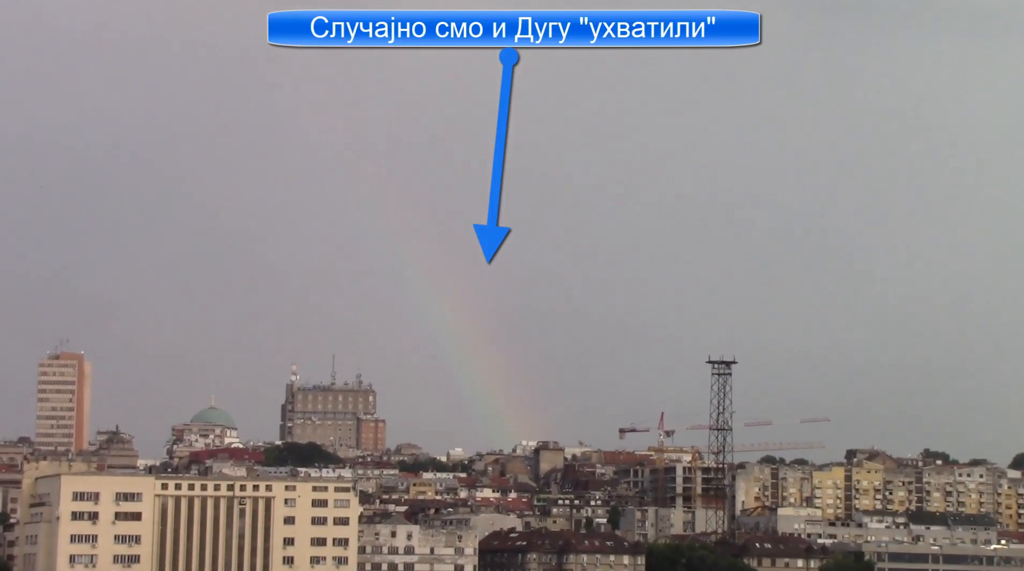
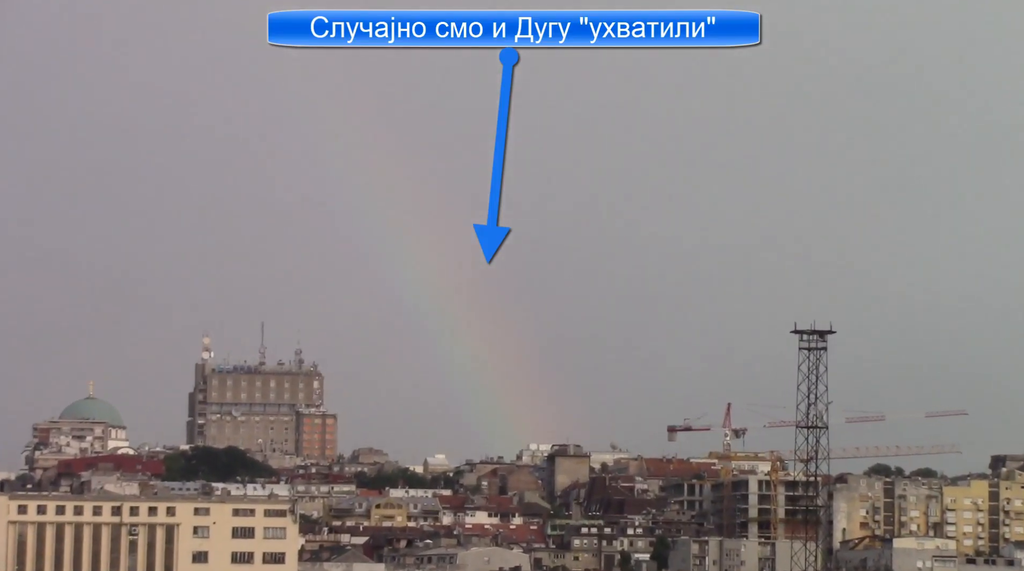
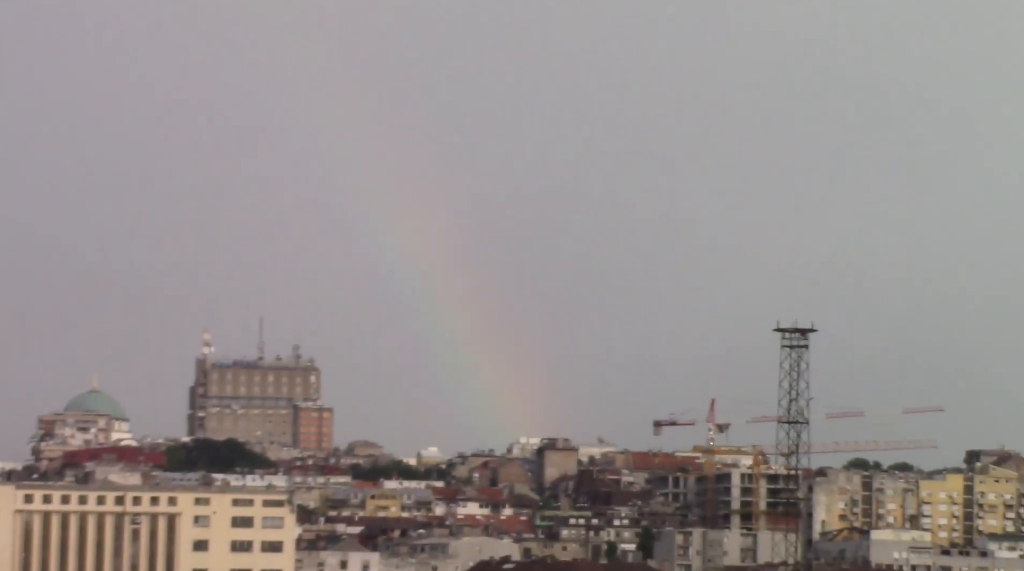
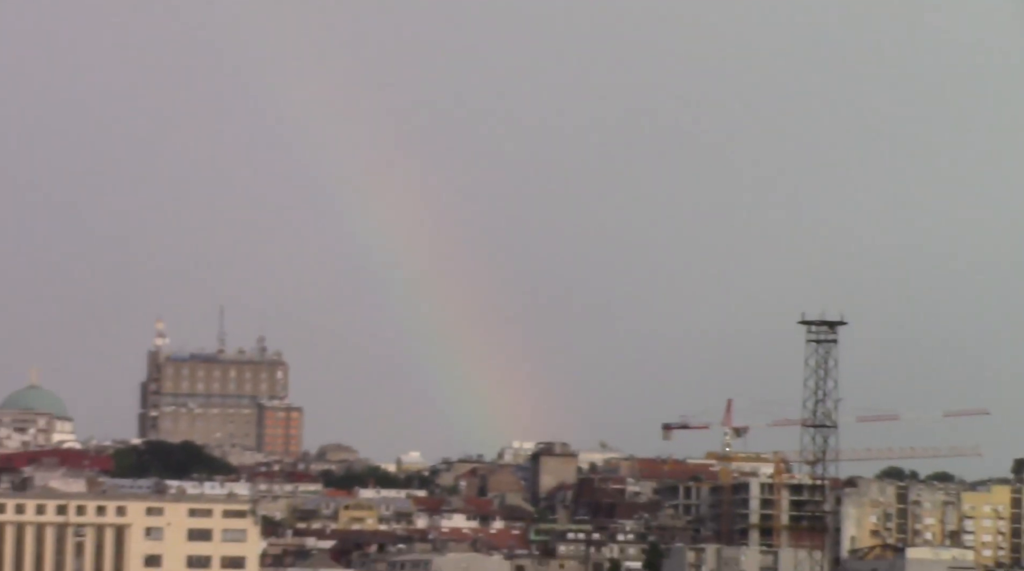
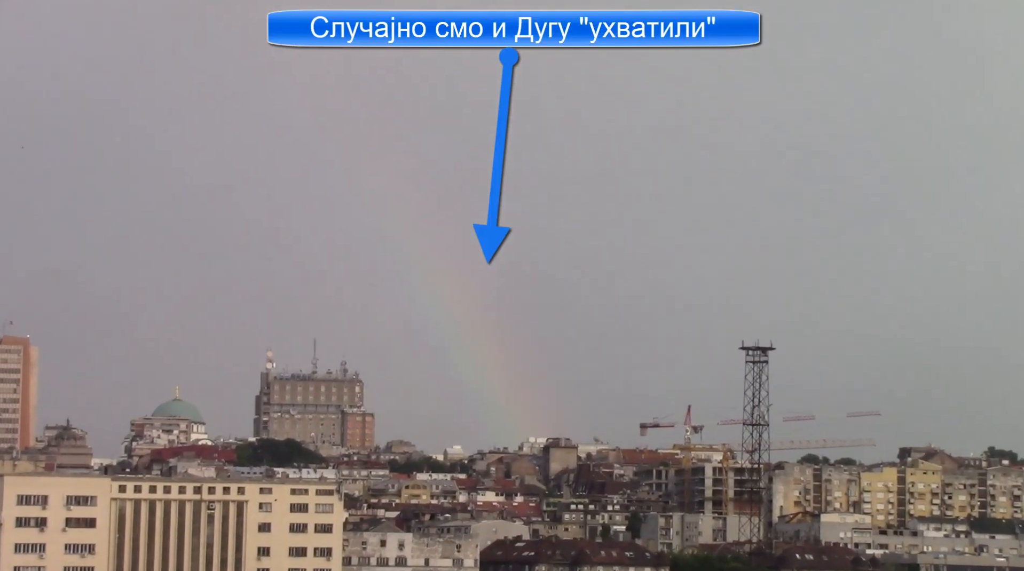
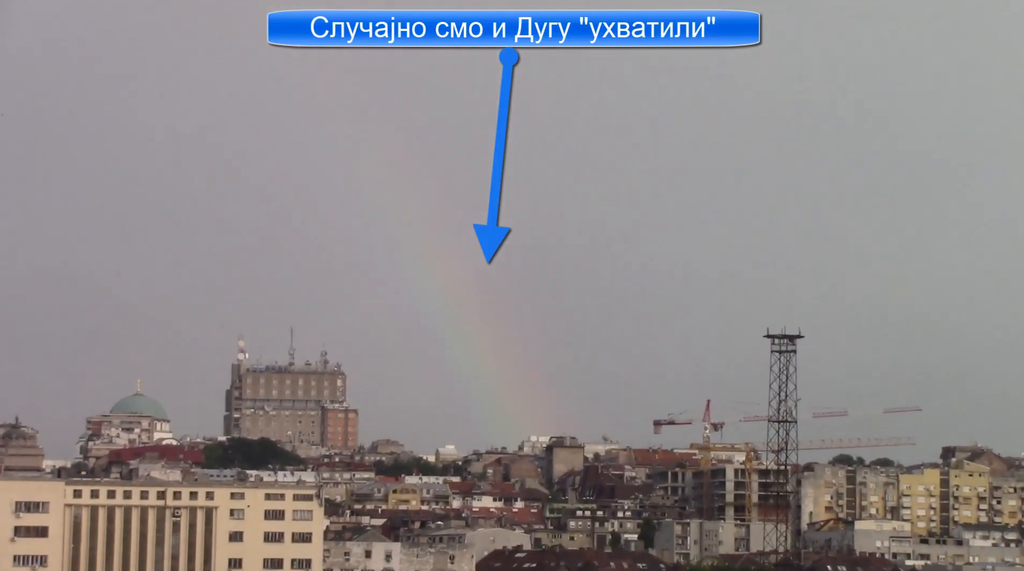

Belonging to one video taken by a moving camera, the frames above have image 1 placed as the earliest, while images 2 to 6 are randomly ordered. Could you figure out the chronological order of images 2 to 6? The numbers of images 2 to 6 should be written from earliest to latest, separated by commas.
5, 6, 2, 4, 3
